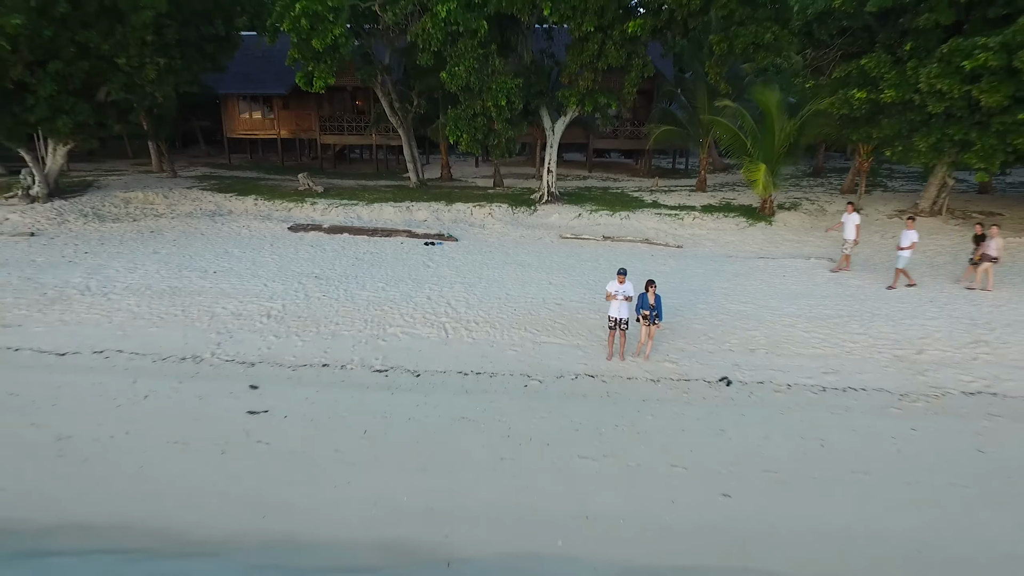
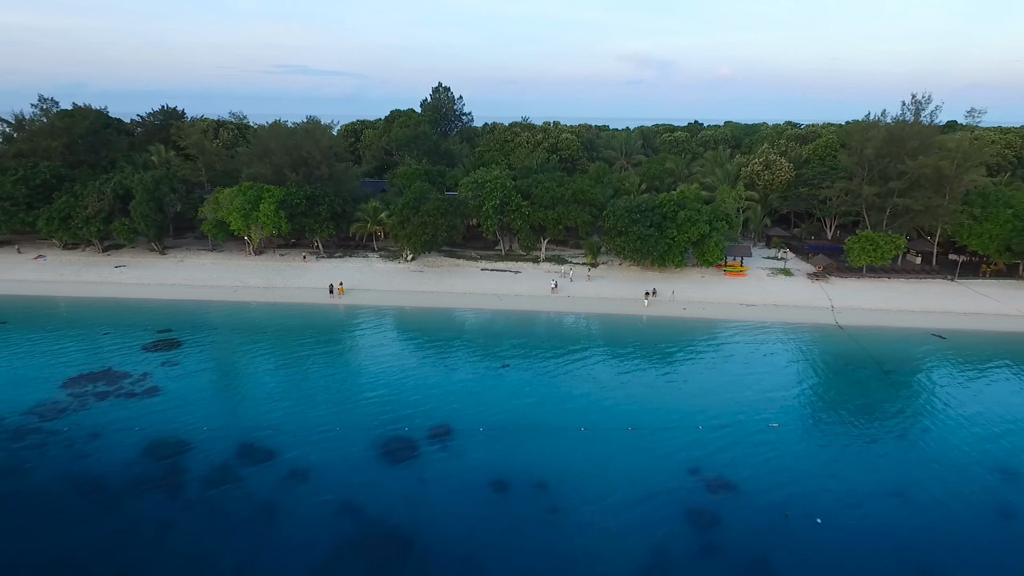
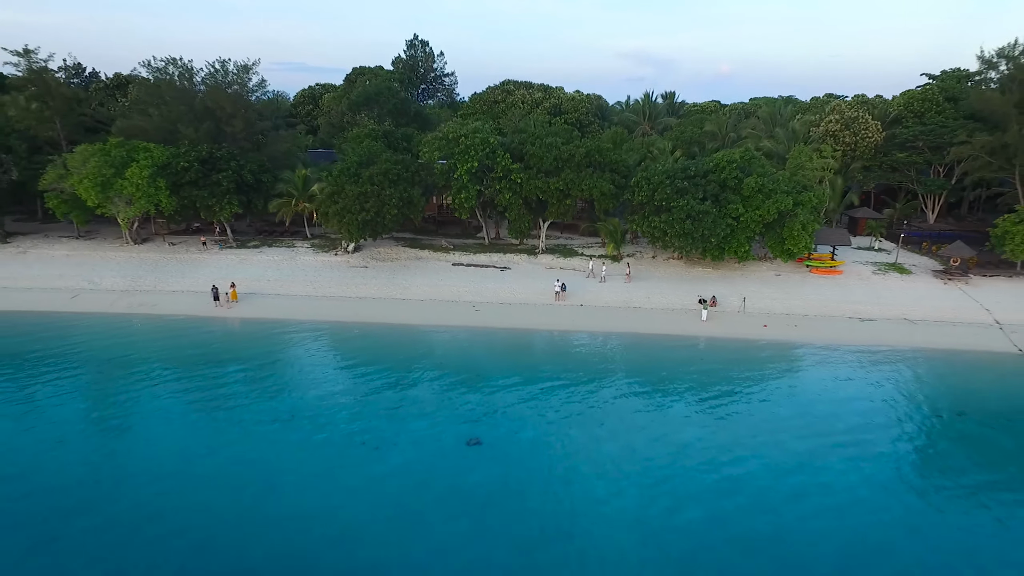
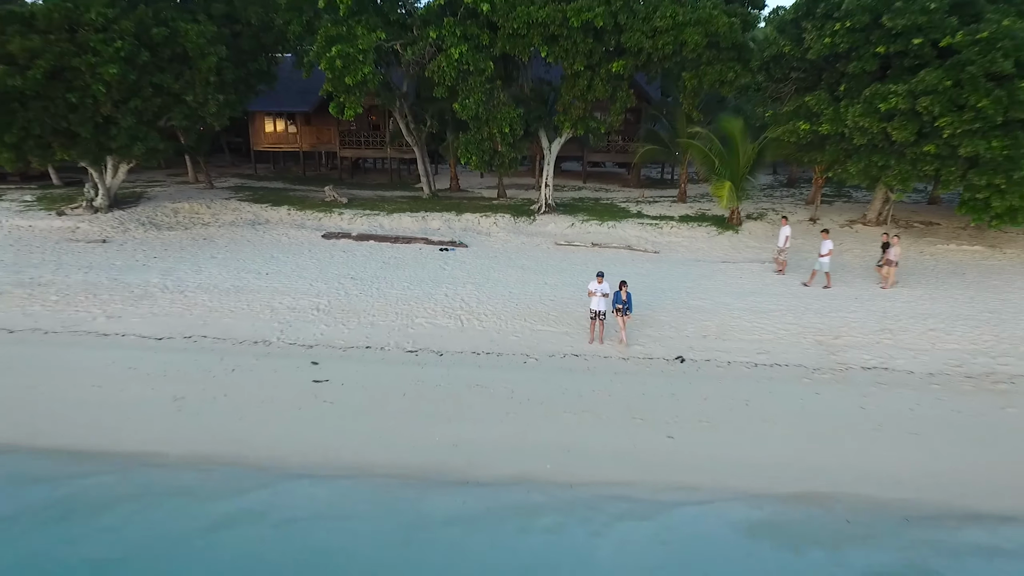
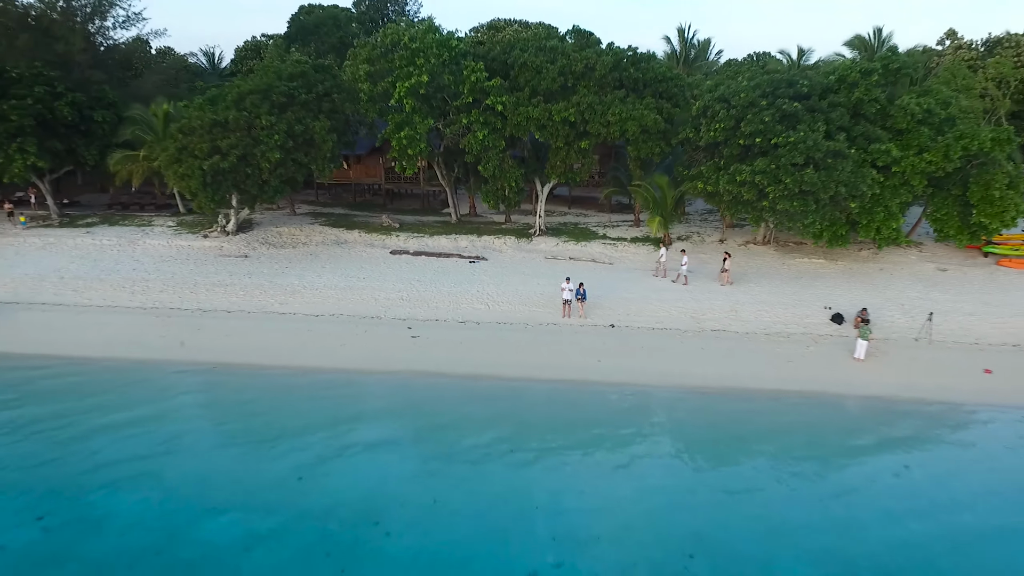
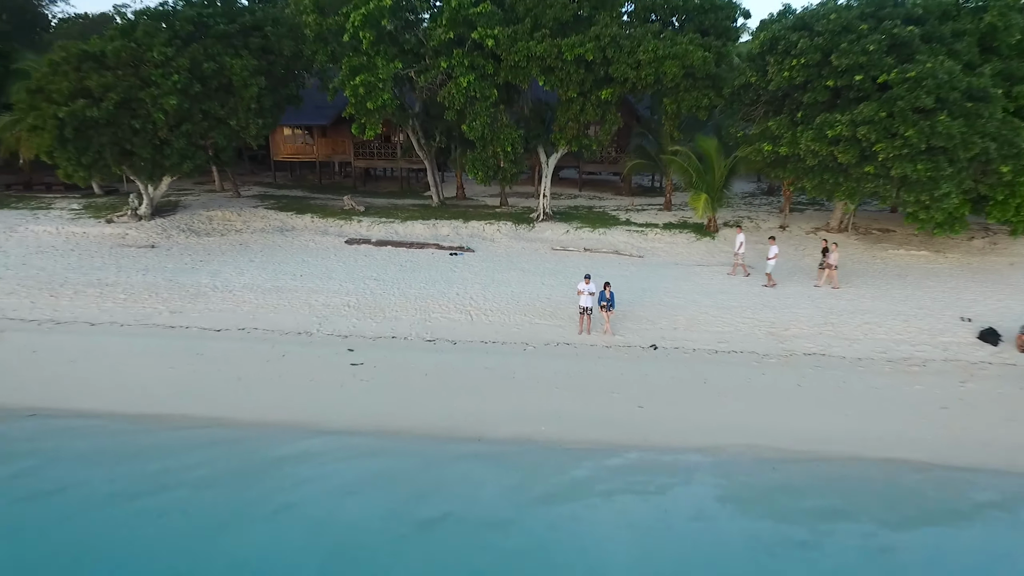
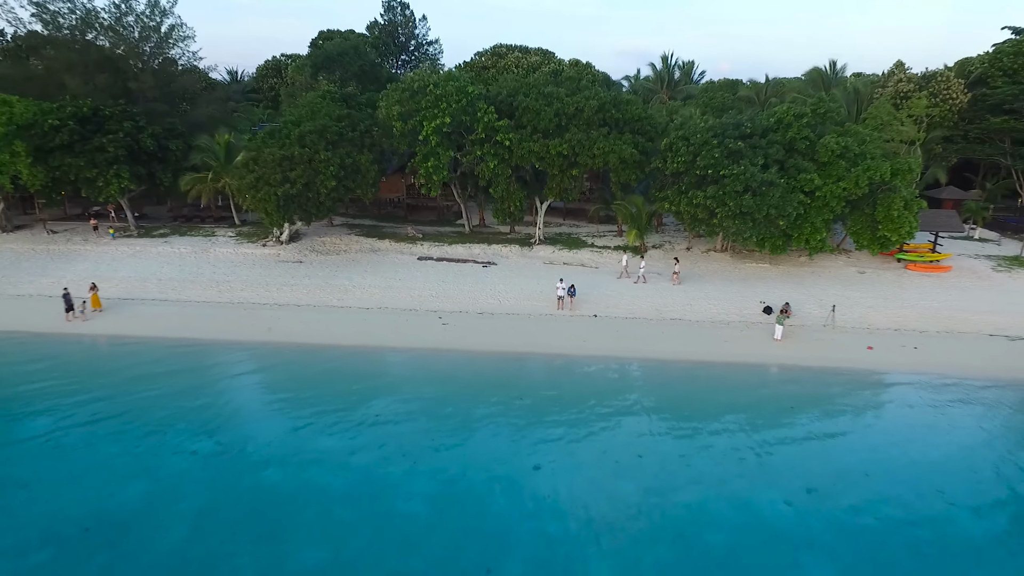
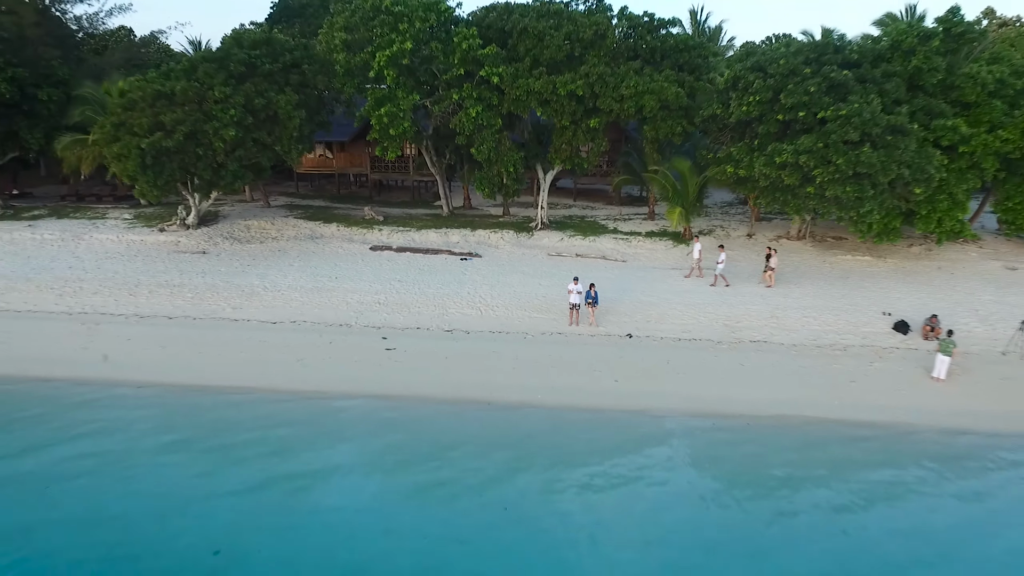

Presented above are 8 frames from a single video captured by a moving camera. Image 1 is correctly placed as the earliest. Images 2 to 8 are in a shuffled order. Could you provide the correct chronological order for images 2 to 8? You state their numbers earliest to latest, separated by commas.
4, 6, 8, 5, 7, 3, 2
